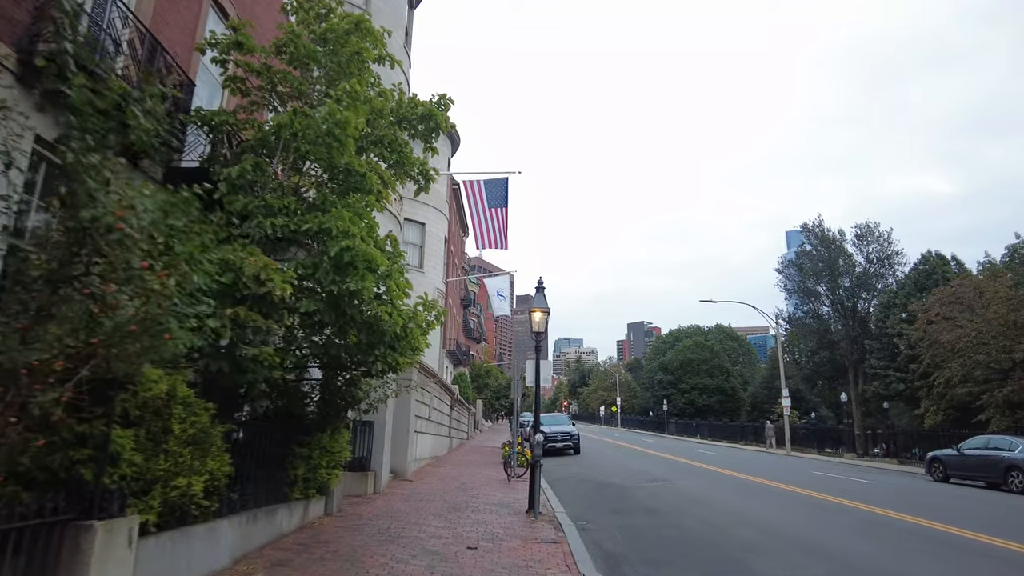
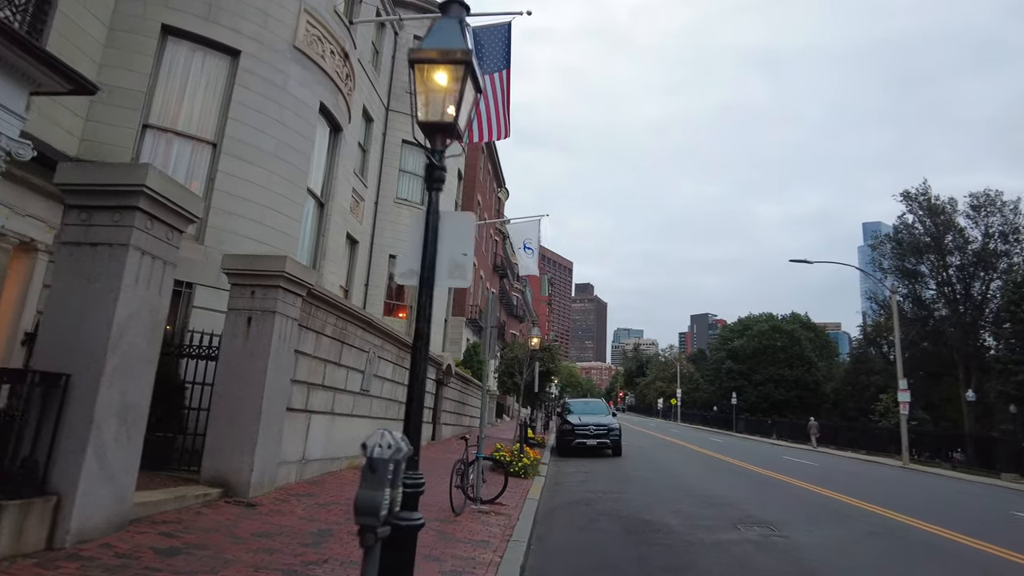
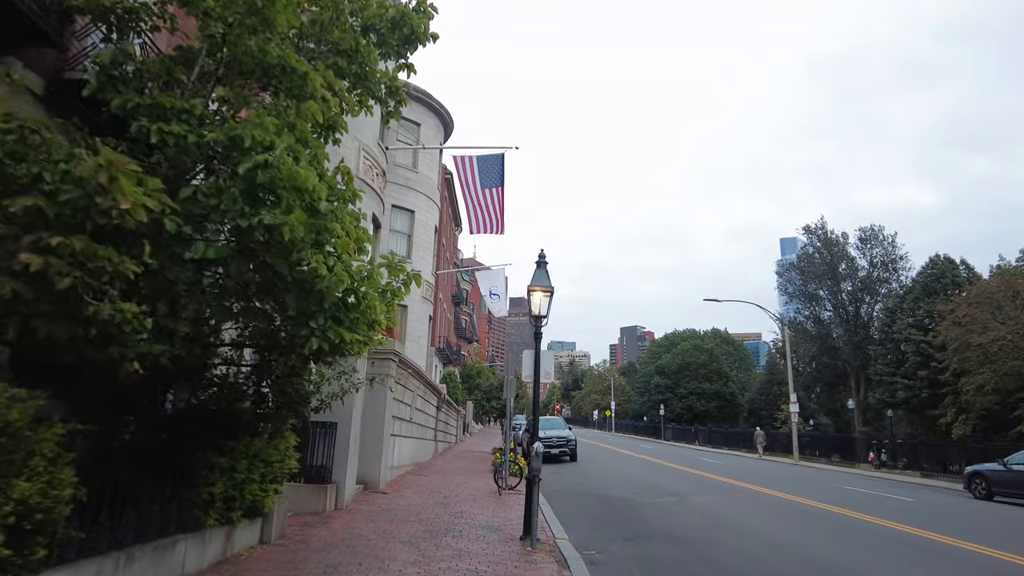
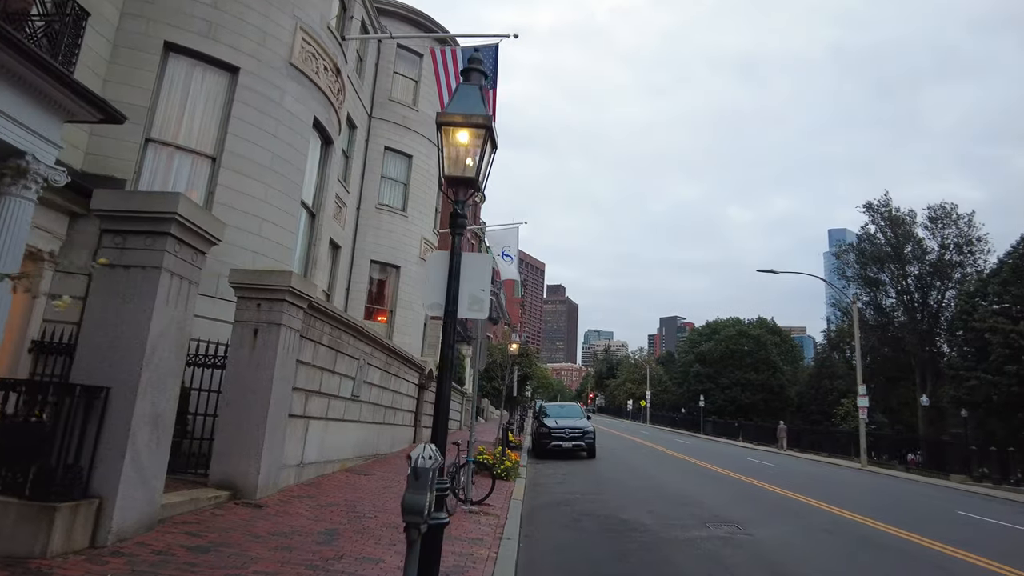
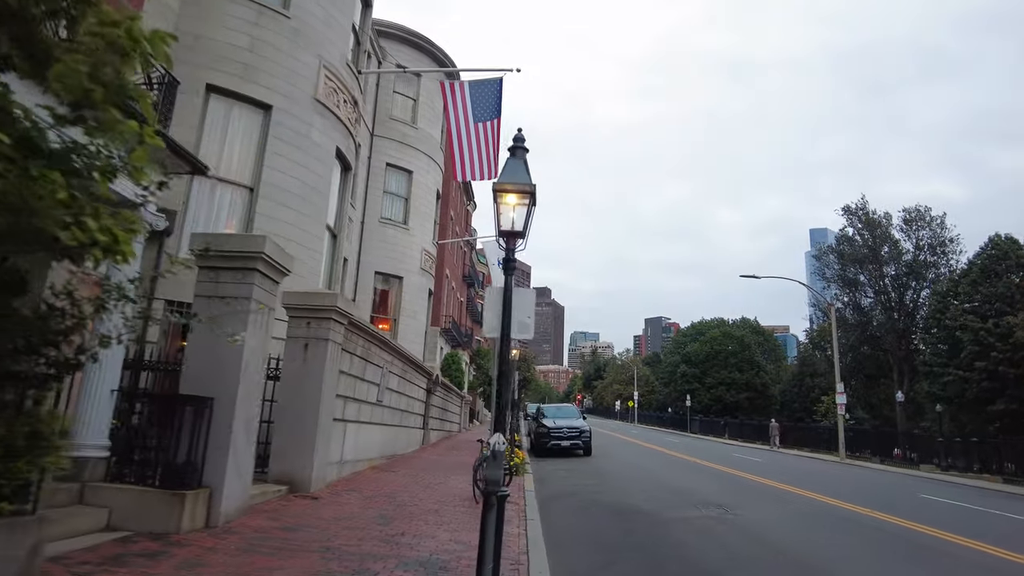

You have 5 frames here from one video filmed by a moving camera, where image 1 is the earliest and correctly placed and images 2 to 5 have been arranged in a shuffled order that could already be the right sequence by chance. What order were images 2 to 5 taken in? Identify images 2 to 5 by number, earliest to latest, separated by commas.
3, 5, 4, 2
